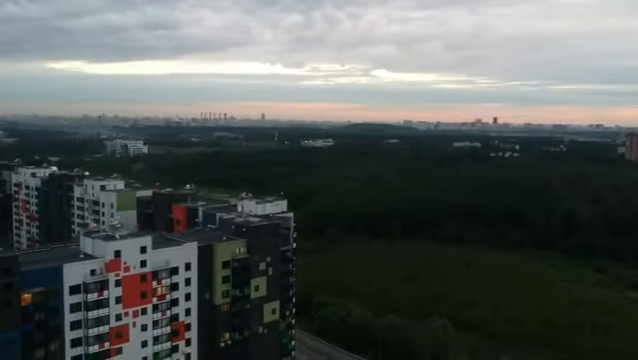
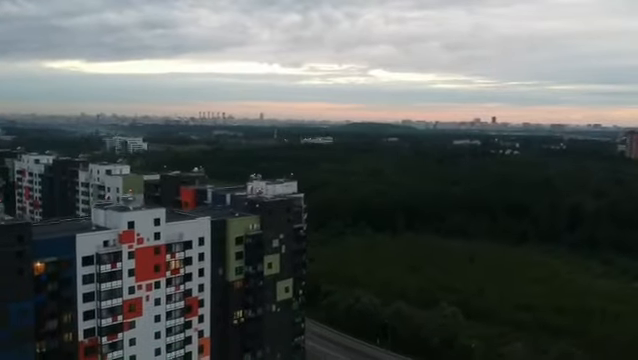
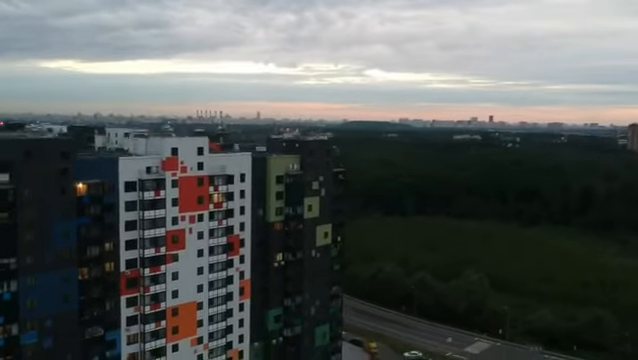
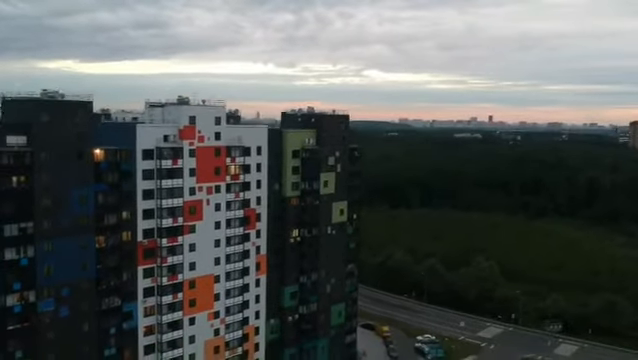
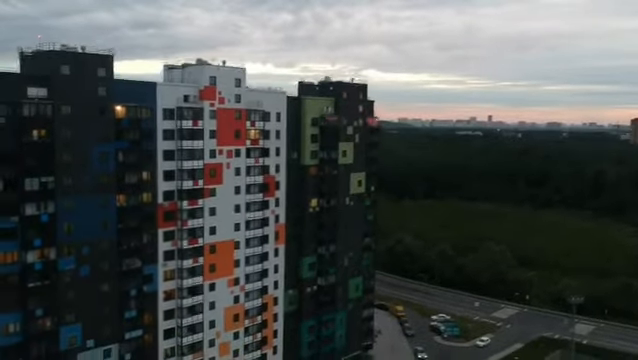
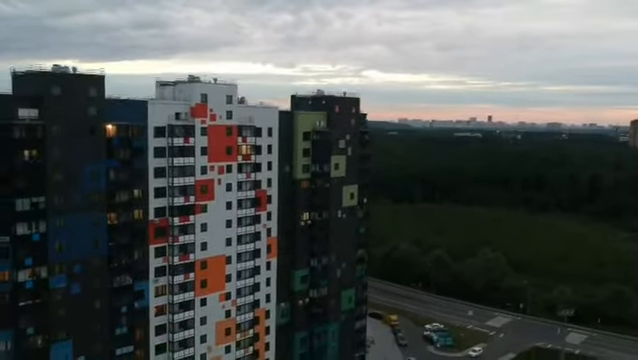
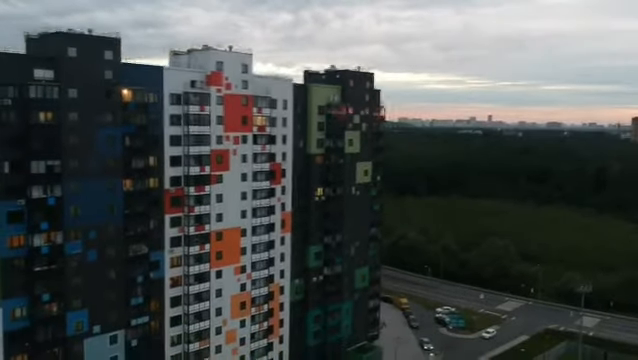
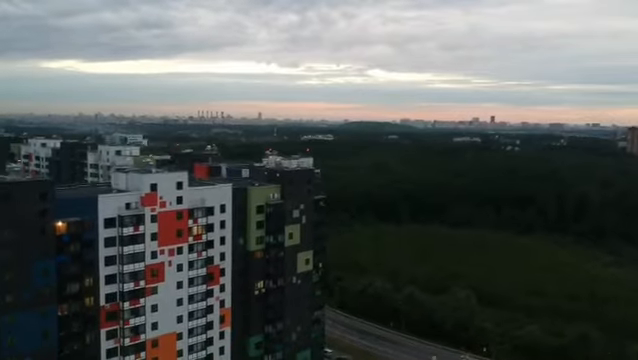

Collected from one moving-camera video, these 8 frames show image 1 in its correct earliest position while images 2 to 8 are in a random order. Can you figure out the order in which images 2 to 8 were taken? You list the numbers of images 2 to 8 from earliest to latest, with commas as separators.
2, 8, 3, 4, 6, 5, 7
